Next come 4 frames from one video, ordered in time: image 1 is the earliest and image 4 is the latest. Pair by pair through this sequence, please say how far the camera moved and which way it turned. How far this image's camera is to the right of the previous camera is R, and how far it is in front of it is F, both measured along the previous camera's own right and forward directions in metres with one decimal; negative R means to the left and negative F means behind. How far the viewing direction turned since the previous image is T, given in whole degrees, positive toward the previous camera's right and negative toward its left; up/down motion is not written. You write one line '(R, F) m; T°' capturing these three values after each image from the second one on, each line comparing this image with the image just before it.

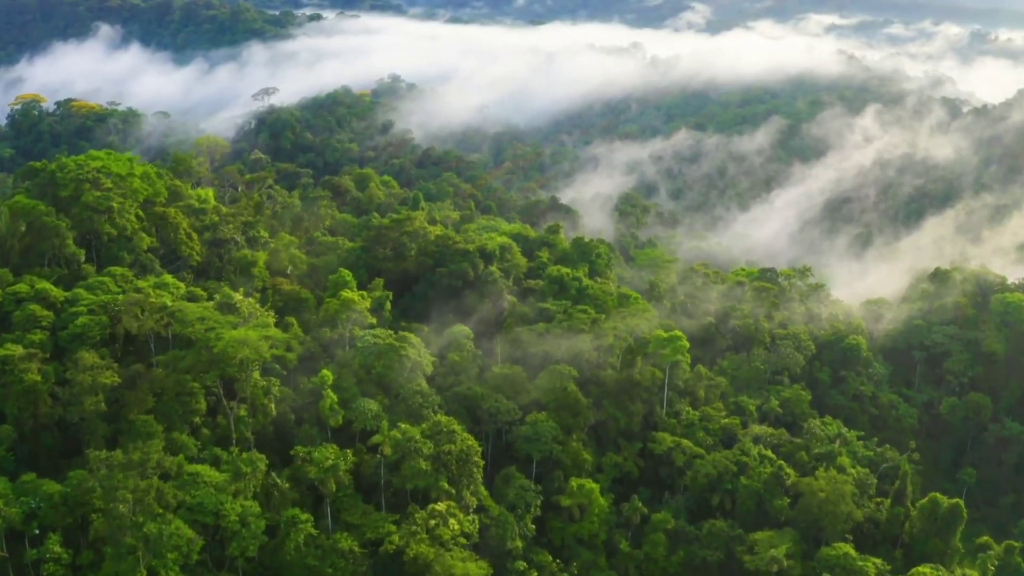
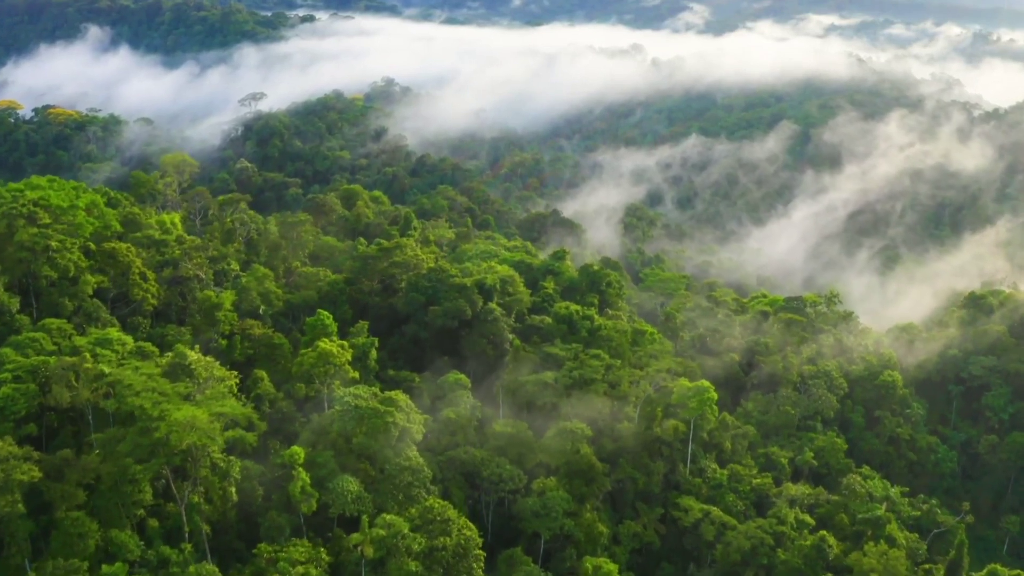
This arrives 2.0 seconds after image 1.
(-0.2, +3.7) m; 0°
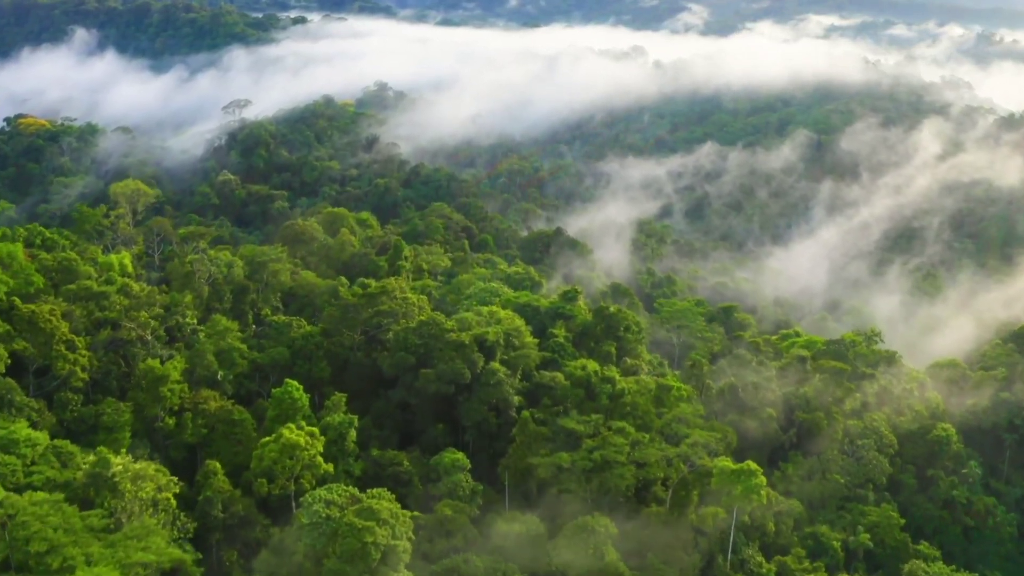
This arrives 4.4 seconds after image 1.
(-0.3, +4.4) m; 0°
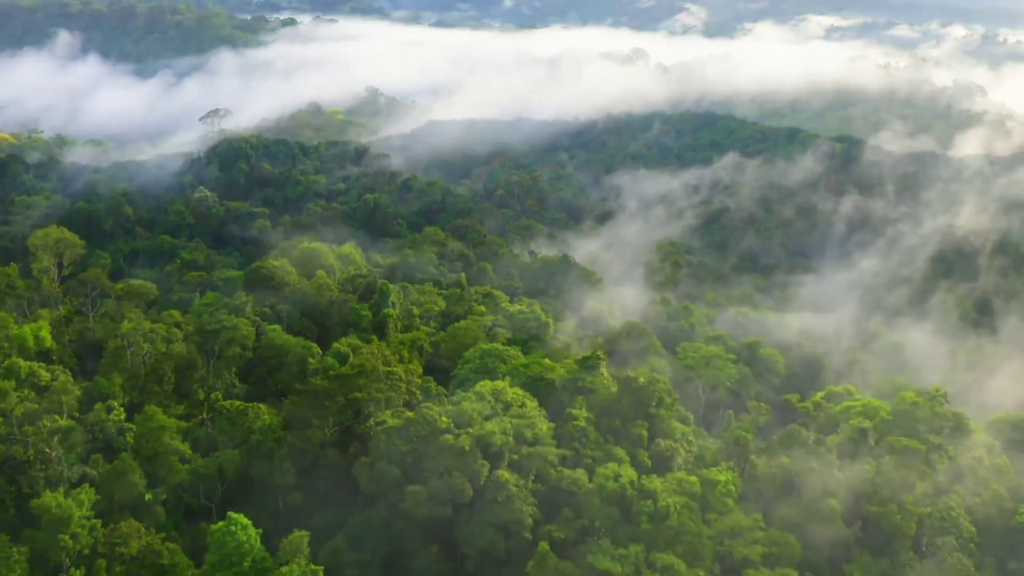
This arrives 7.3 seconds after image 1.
(-0.4, +5.3) m; 0°
